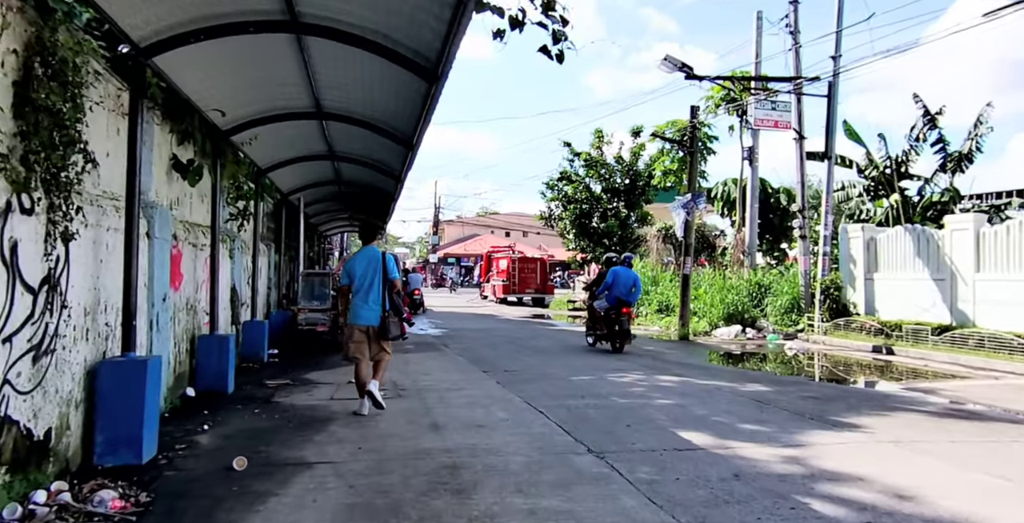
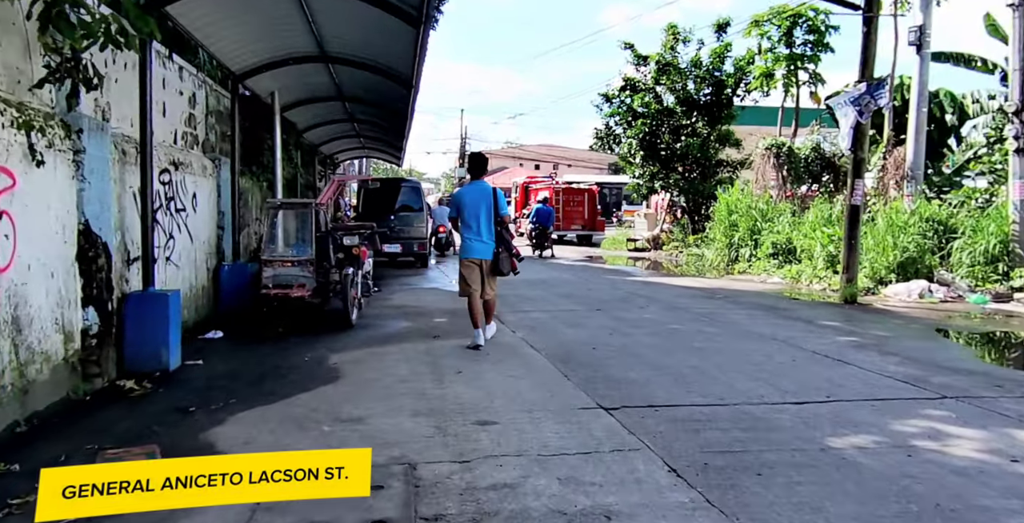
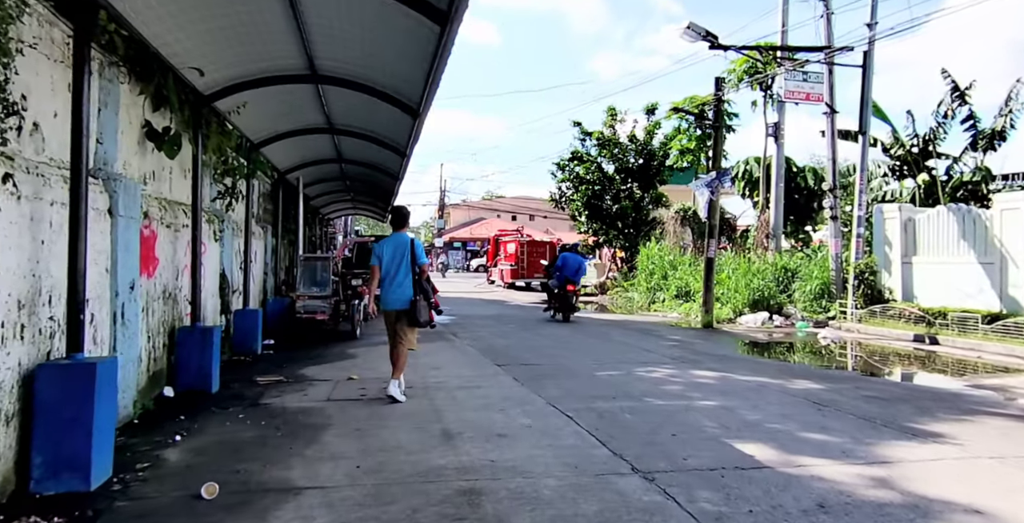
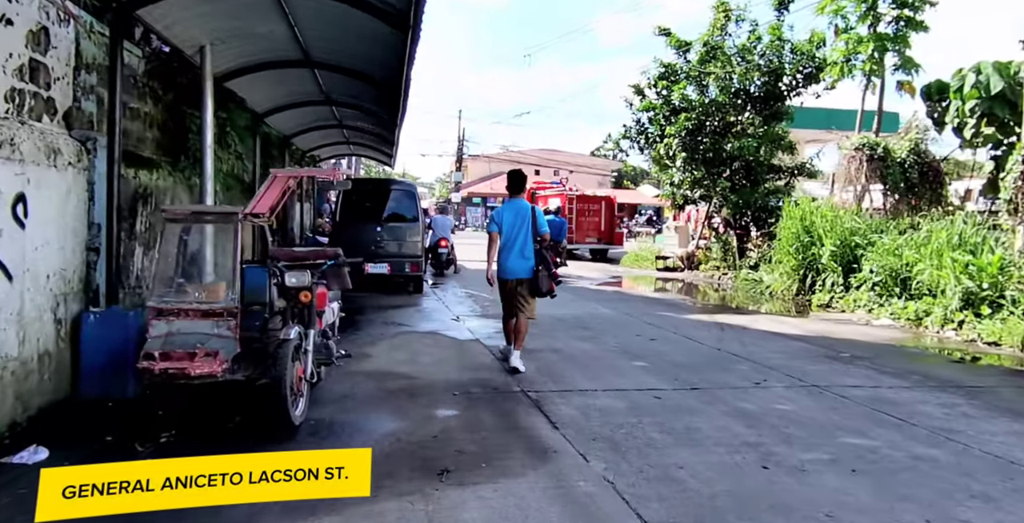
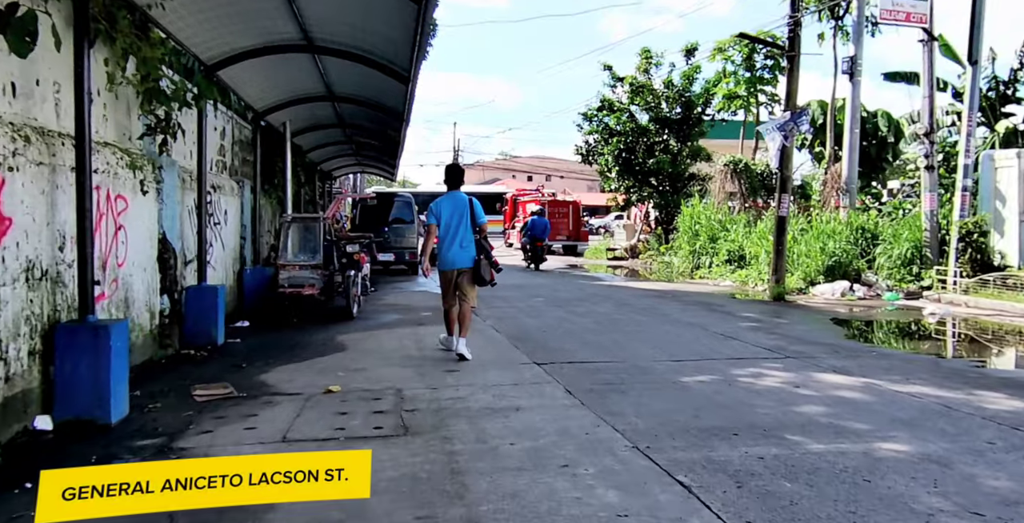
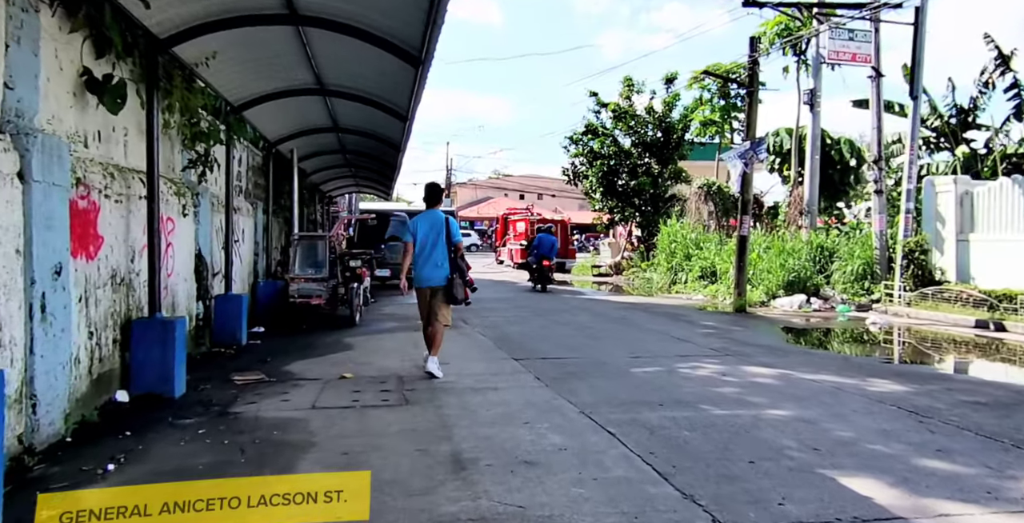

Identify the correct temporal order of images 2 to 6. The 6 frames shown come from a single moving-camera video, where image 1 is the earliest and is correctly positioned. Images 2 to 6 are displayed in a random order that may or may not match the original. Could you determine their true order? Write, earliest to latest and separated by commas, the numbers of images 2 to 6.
3, 6, 5, 2, 4
